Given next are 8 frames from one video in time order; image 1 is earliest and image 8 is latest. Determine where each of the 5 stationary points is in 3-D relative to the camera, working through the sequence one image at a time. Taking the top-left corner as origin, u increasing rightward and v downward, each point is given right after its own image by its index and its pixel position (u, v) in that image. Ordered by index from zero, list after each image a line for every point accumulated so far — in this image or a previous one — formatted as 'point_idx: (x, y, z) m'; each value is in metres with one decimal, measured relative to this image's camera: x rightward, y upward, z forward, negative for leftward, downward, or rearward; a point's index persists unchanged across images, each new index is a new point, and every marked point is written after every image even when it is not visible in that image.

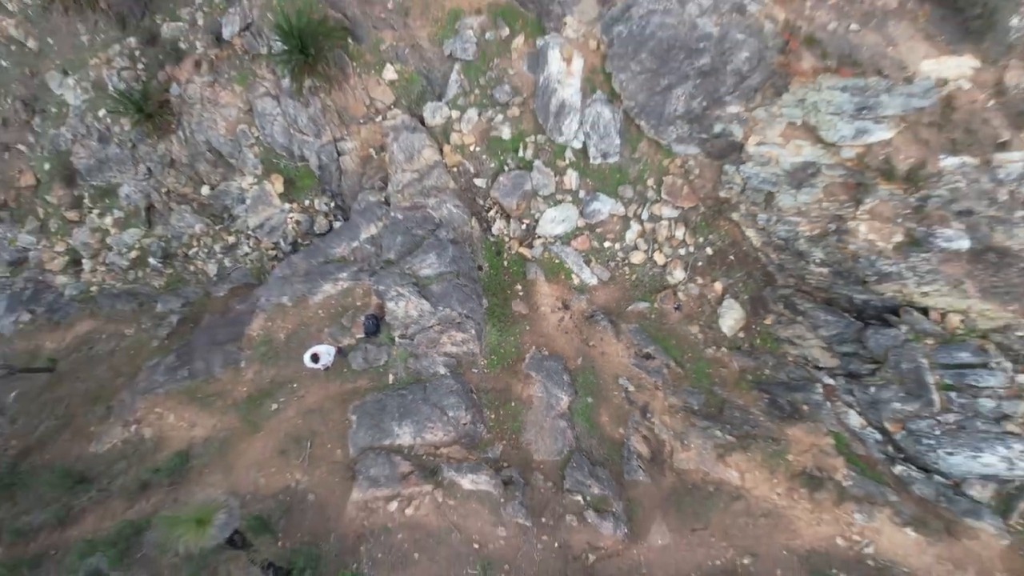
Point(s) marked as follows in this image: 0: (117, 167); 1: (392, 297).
0: (-11.8, +3.6, +13.7) m
1: (-2.5, -0.3, +10.6) m
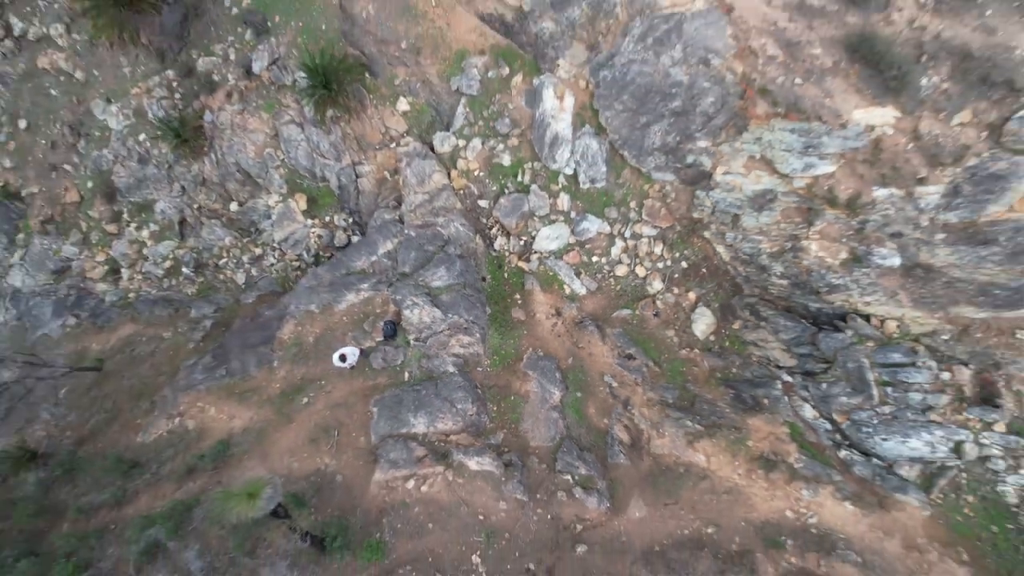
0: (-11.8, +3.4, +15.1) m
1: (-2.6, -0.5, +12.0) m
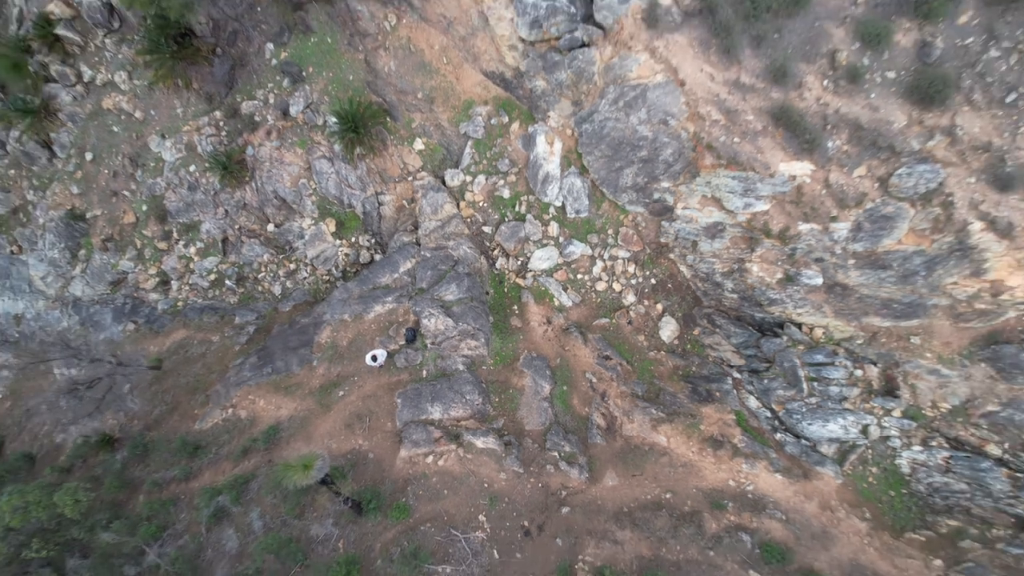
0: (-11.9, +3.0, +17.5) m
1: (-2.6, -0.9, +14.4) m
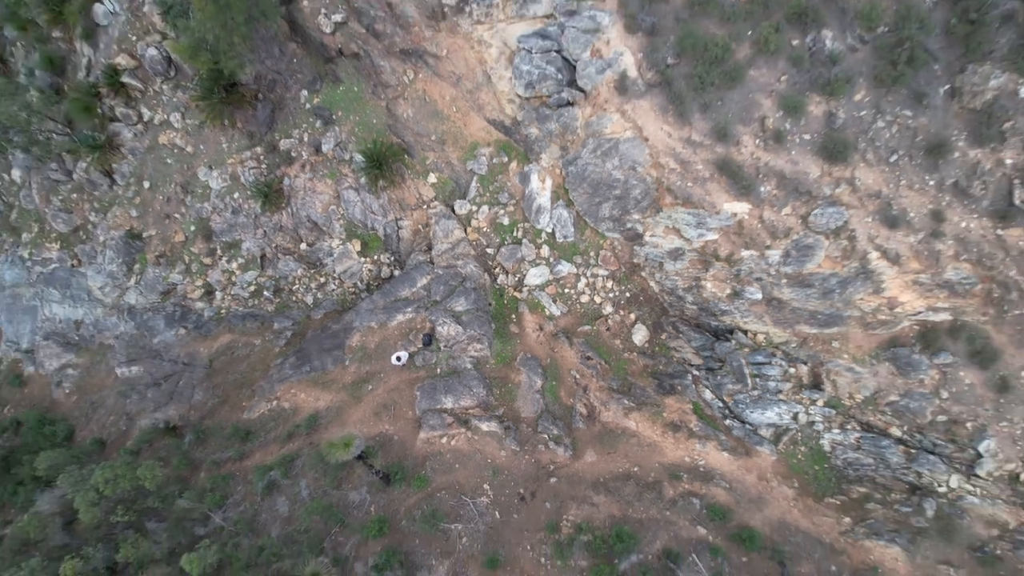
0: (-11.9, +2.6, +20.3) m
1: (-2.6, -1.3, +17.2) m
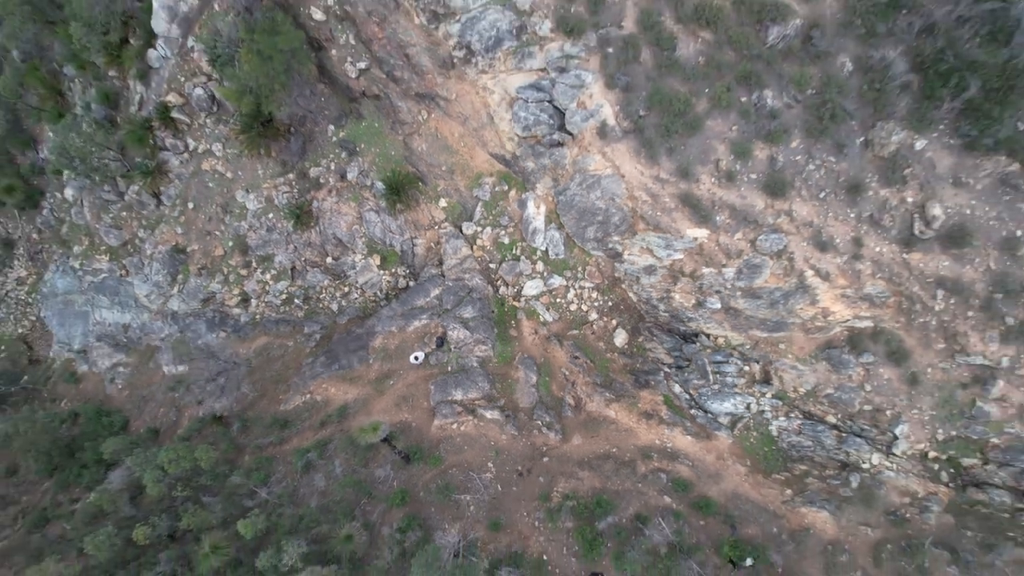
0: (-11.9, +2.2, +23.2) m
1: (-2.7, -1.7, +20.0) m
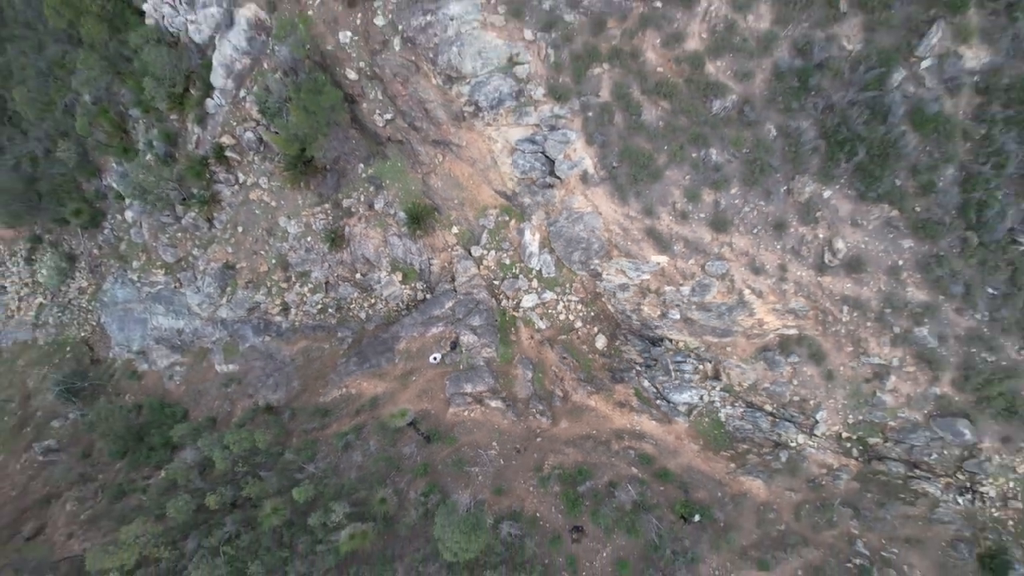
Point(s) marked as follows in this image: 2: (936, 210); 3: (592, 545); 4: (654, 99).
0: (-11.9, +1.5, +27.5) m
1: (-2.7, -2.4, +24.3) m
2: (+16.5, +3.0, +18.0) m
3: (+3.4, -10.8, +19.5) m
4: (+6.1, +8.1, +19.9) m
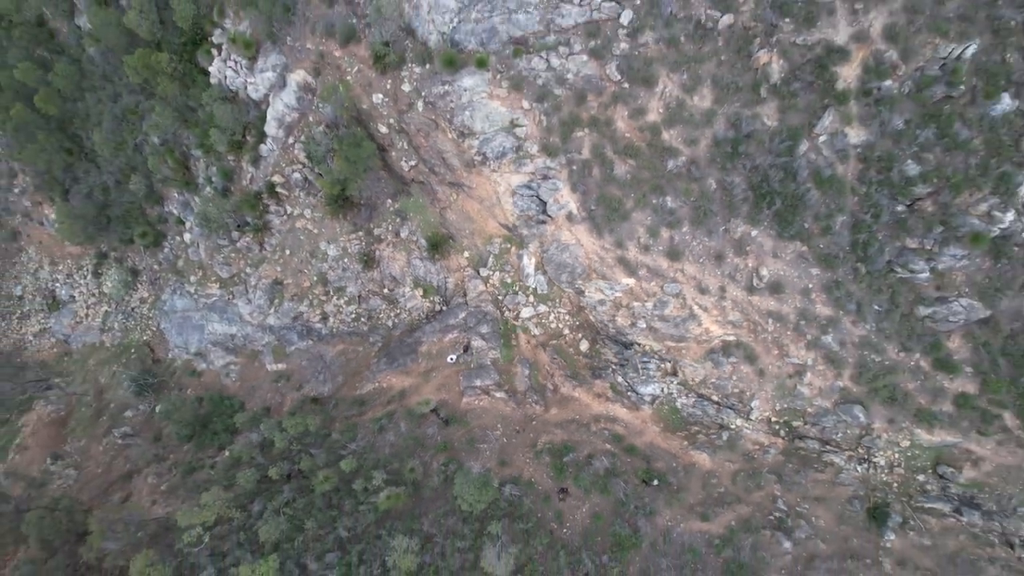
0: (-11.9, +0.6, +33.2) m
1: (-2.6, -3.3, +30.0) m
2: (+16.5, +2.1, +23.8) m
3: (+3.4, -11.7, +25.3) m
4: (+6.2, +7.2, +25.6) m
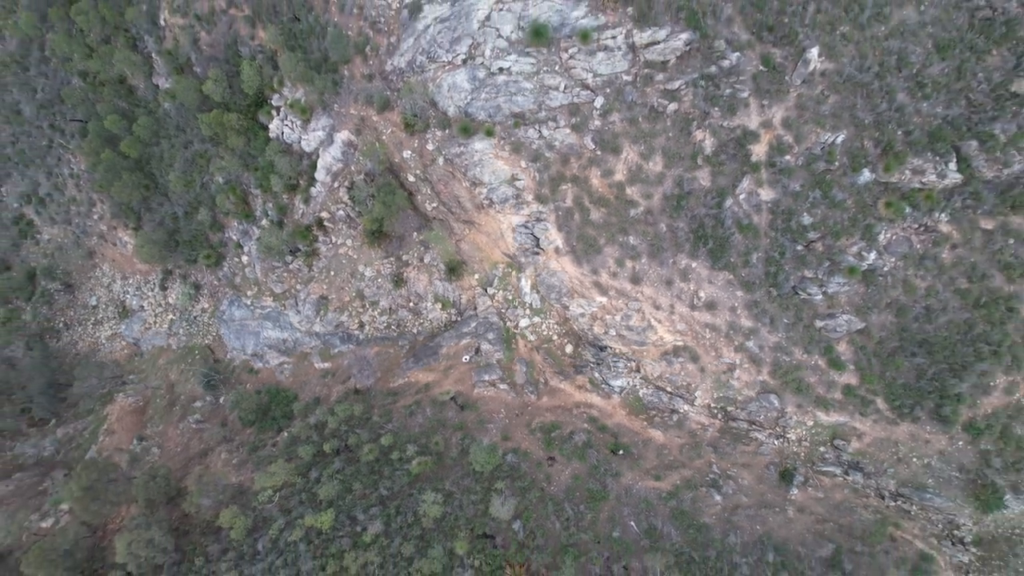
0: (-11.8, -0.6, +41.2) m
1: (-2.6, -4.5, +38.0) m
2: (+16.6, +0.9, +31.8) m
3: (+3.4, -13.0, +33.3) m
4: (+6.2, +6.0, +33.6) m
